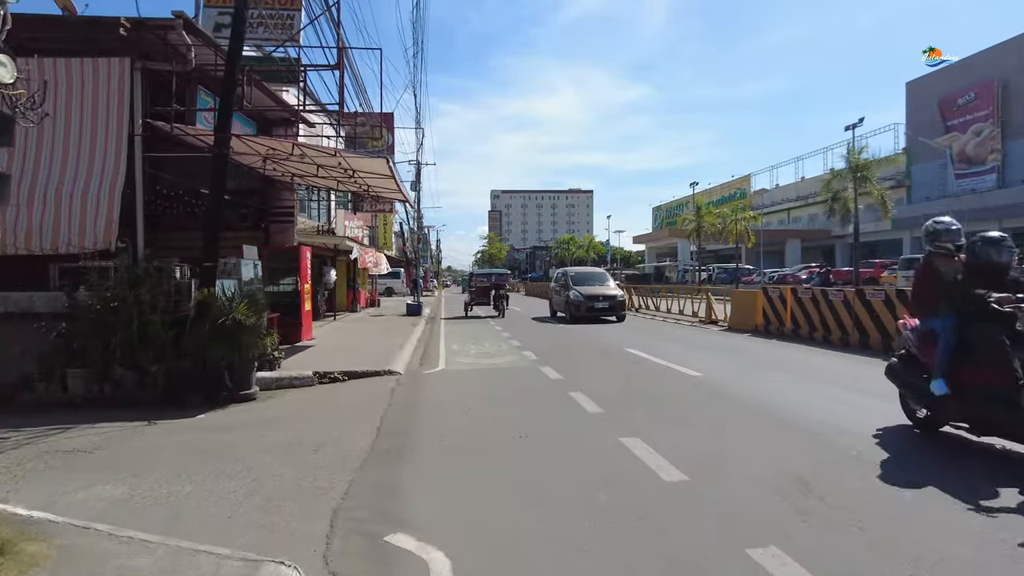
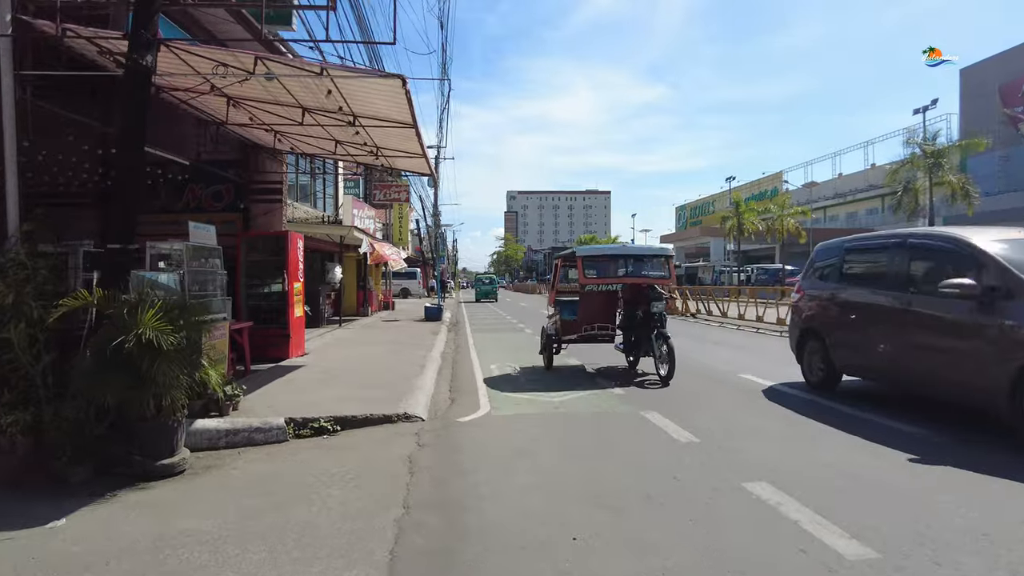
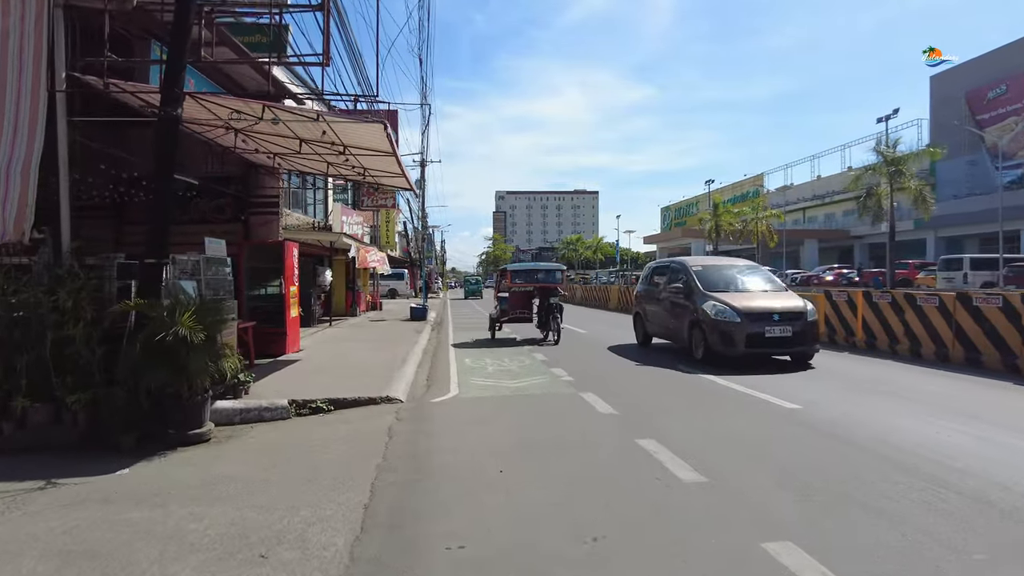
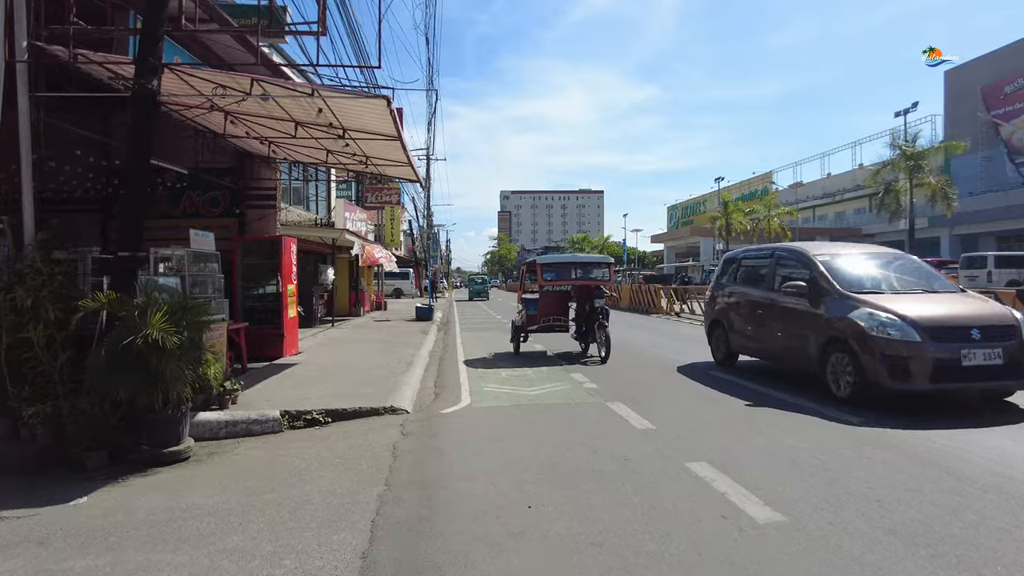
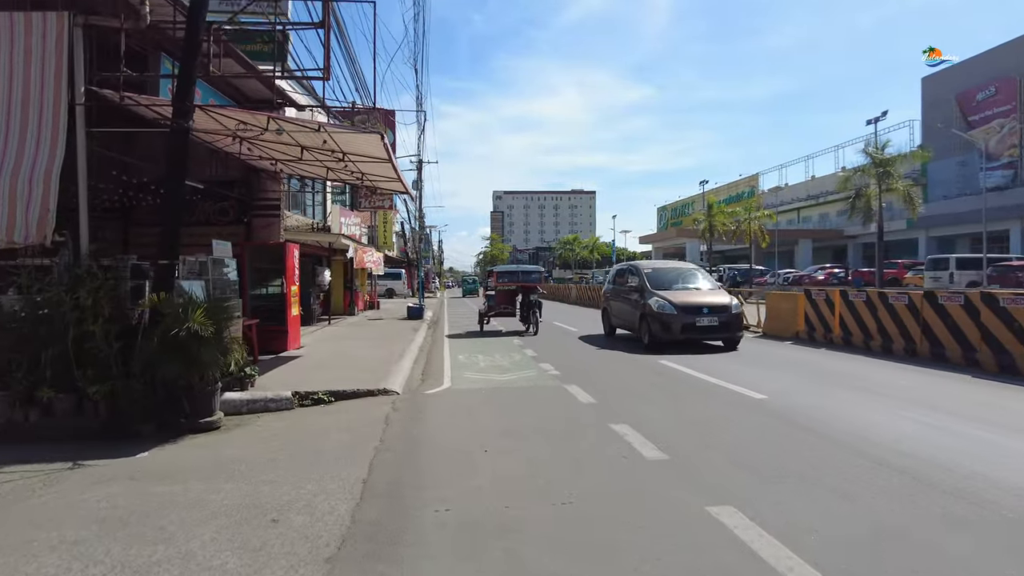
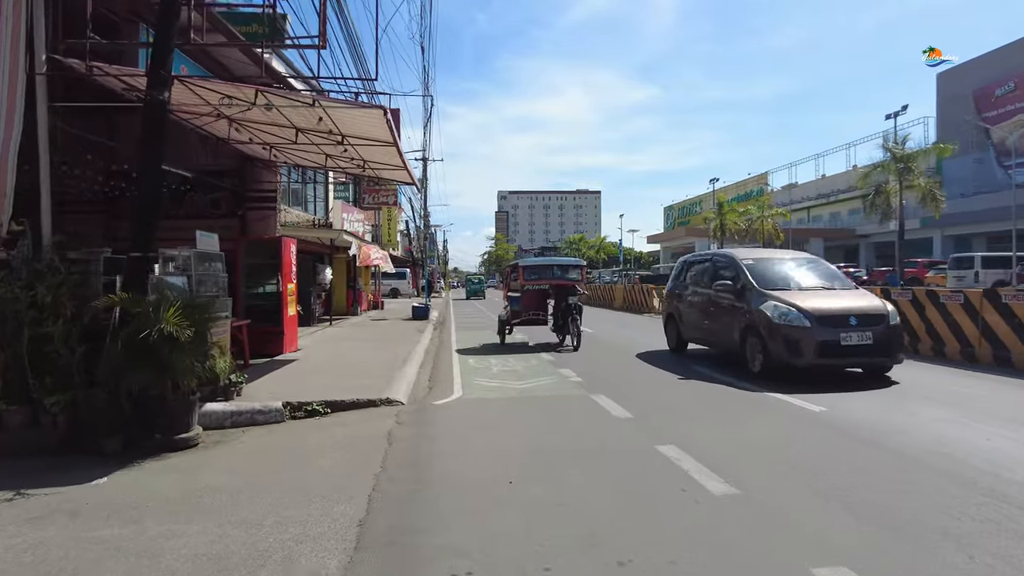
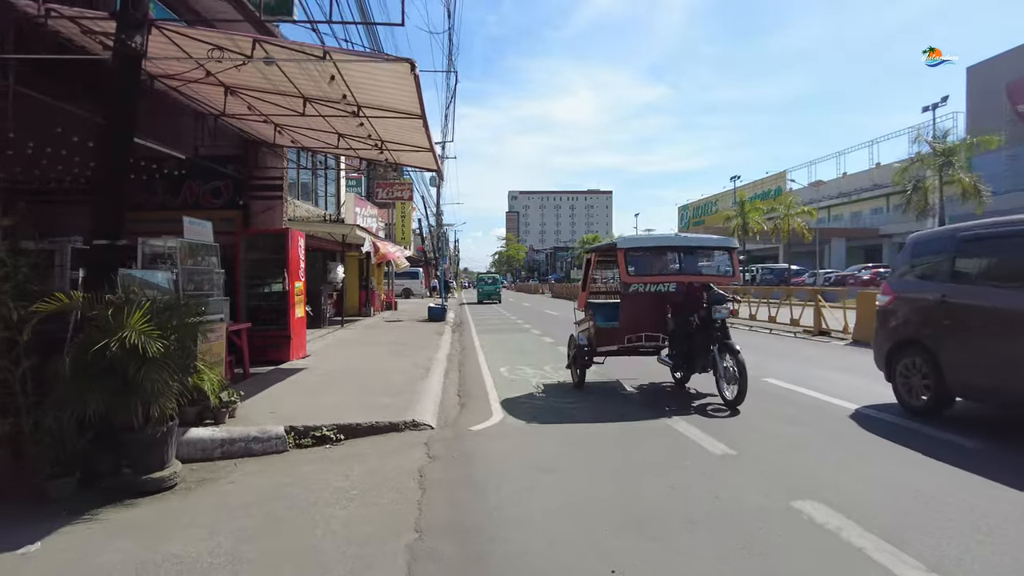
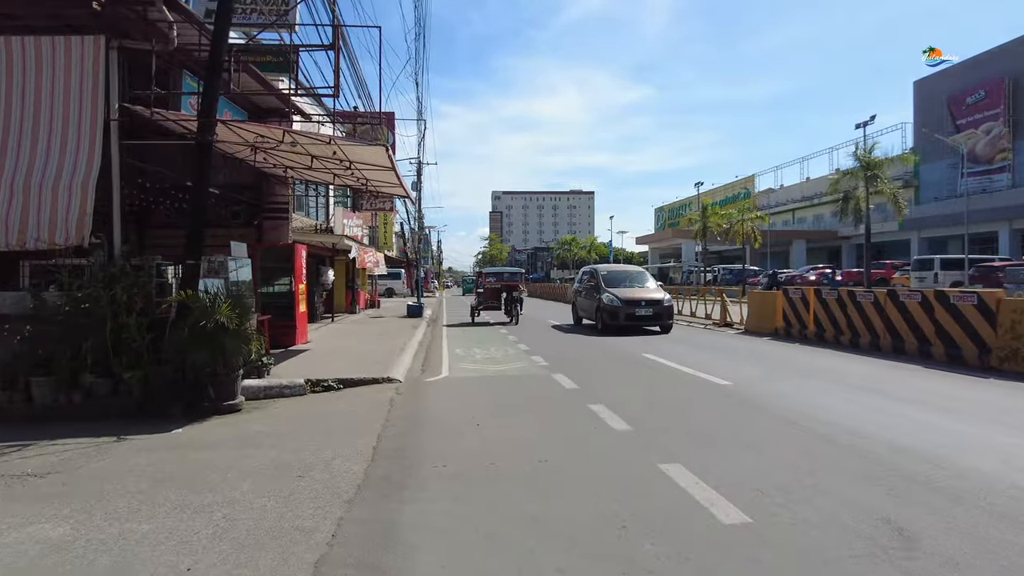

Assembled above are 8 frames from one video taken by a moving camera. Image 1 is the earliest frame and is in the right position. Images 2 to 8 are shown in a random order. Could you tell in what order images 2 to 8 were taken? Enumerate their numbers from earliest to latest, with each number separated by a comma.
8, 5, 3, 6, 4, 2, 7
